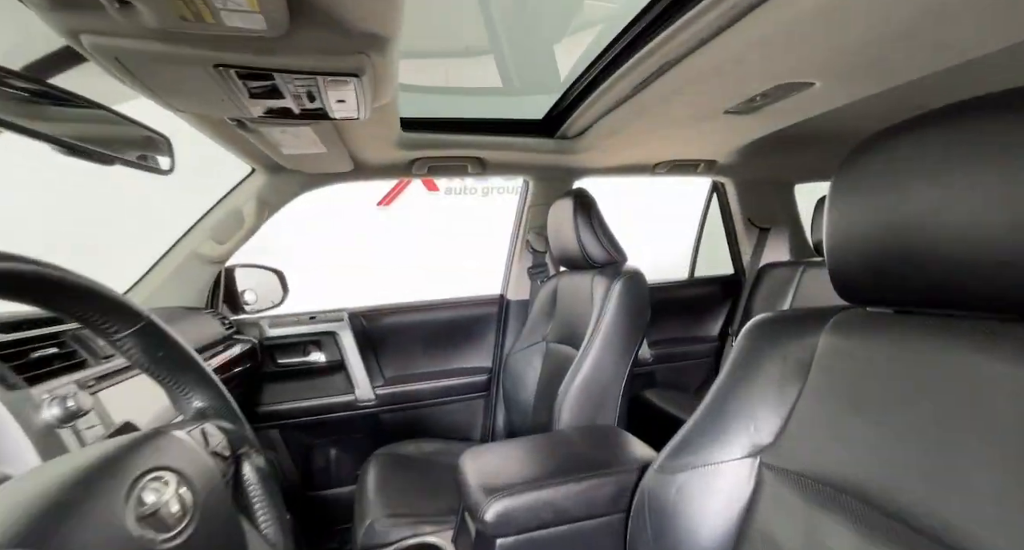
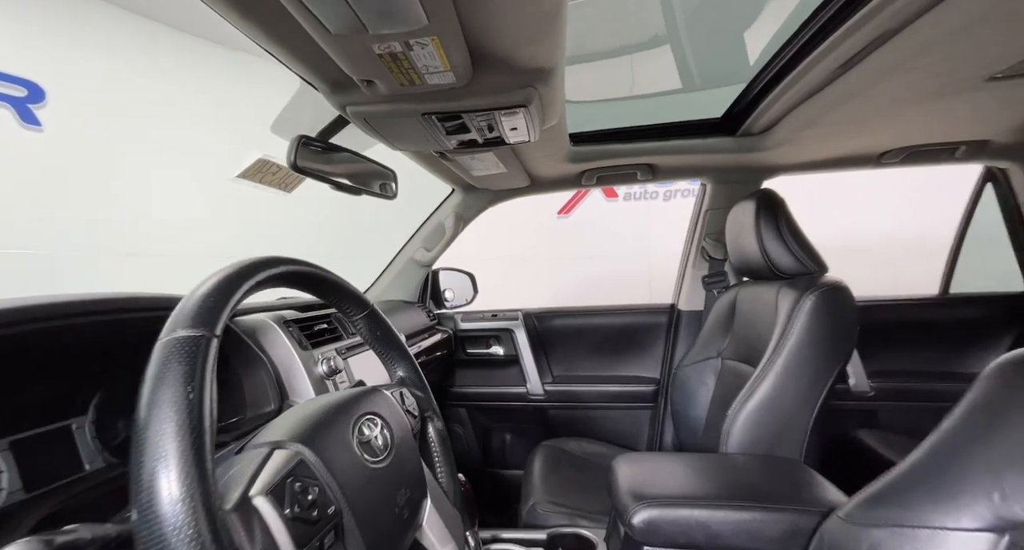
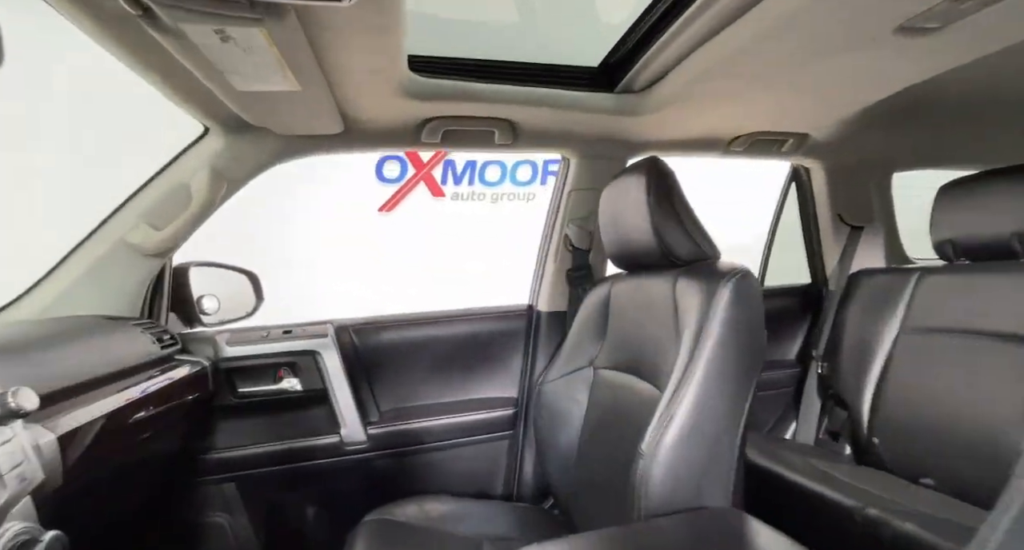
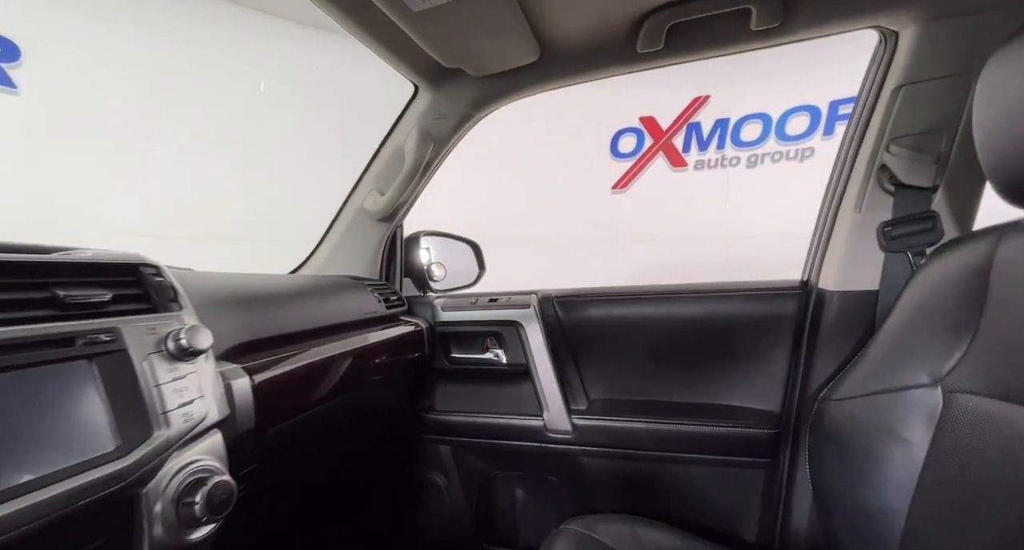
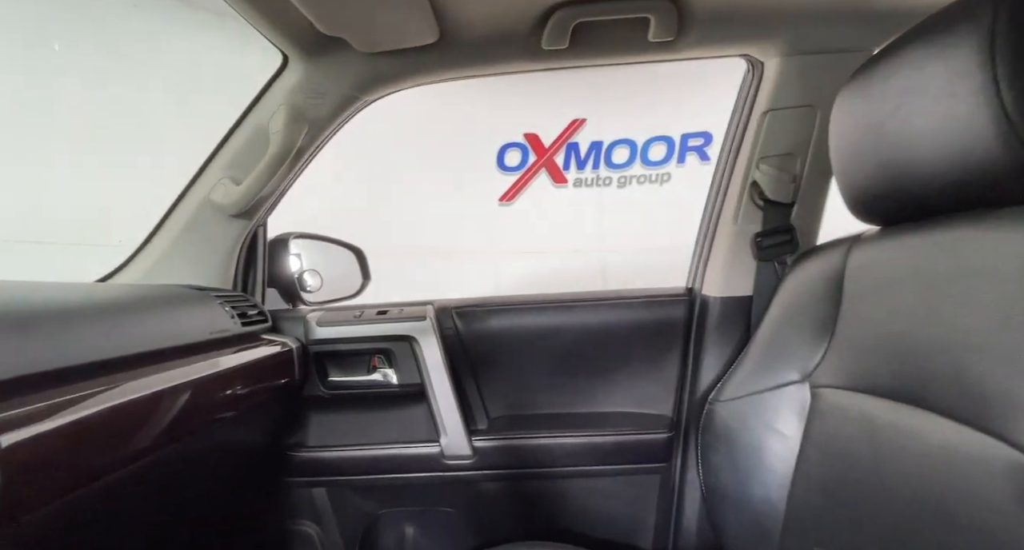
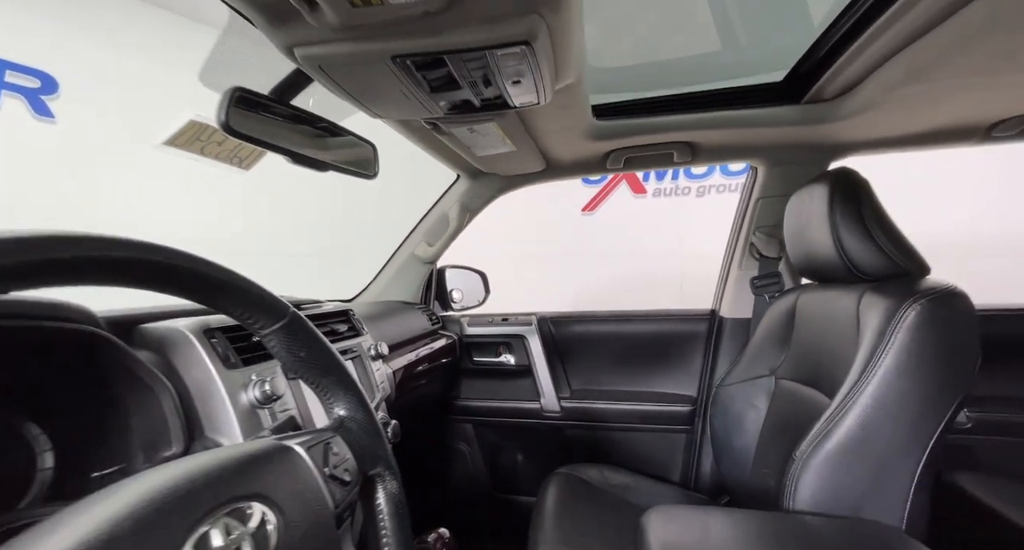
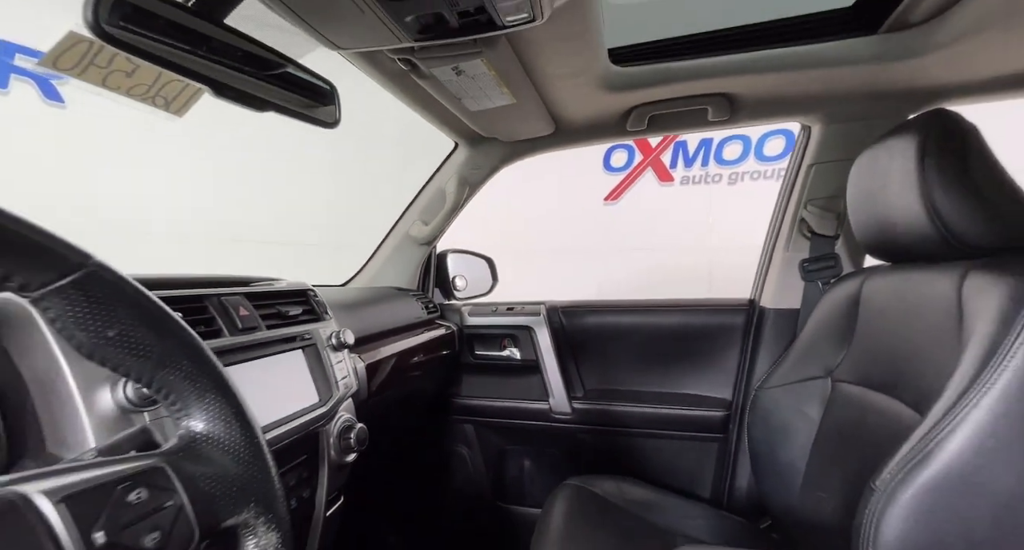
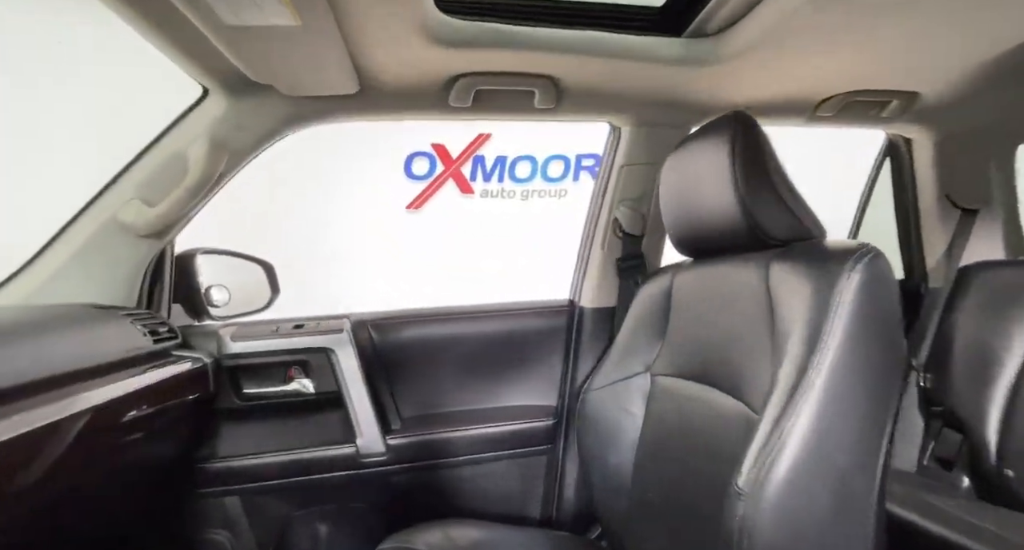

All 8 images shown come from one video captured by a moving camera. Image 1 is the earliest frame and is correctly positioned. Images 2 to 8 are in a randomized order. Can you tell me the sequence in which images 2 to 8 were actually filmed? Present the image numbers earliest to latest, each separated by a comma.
3, 8, 5, 4, 7, 6, 2
